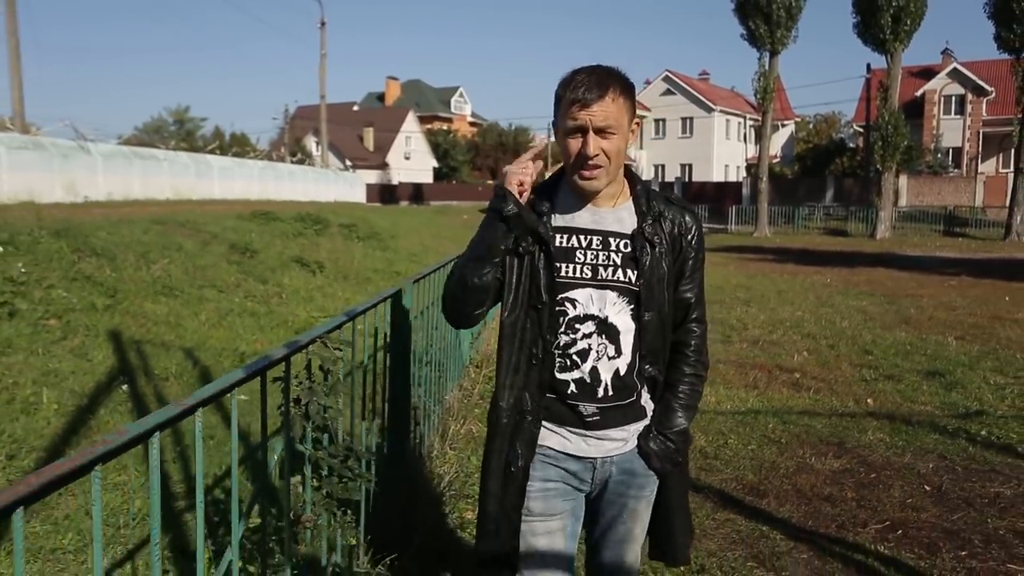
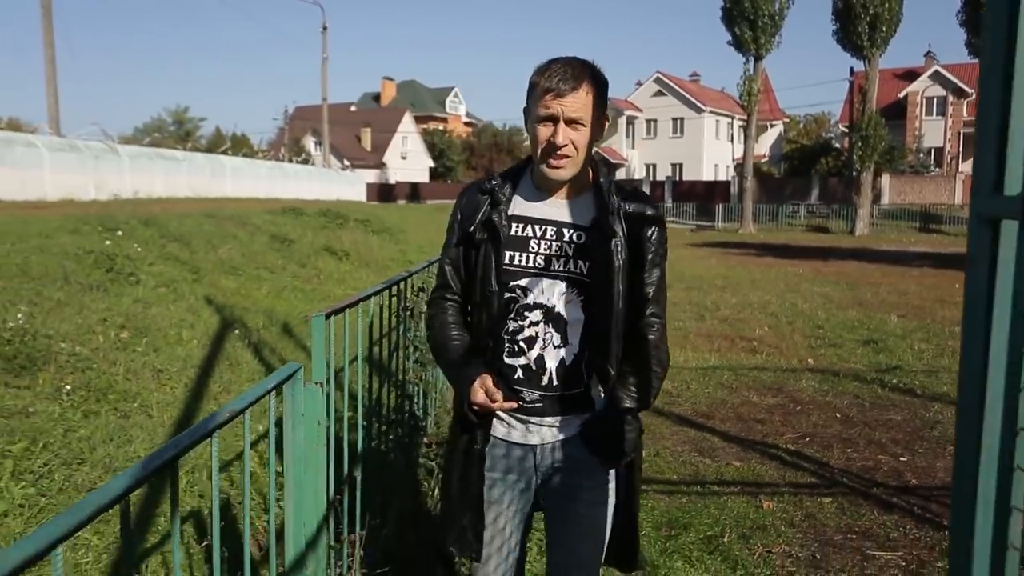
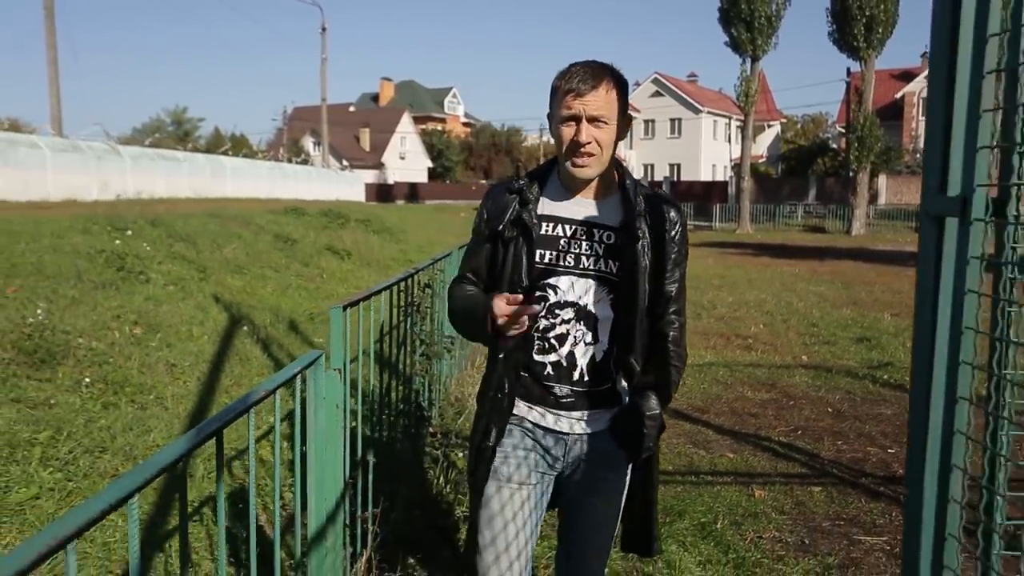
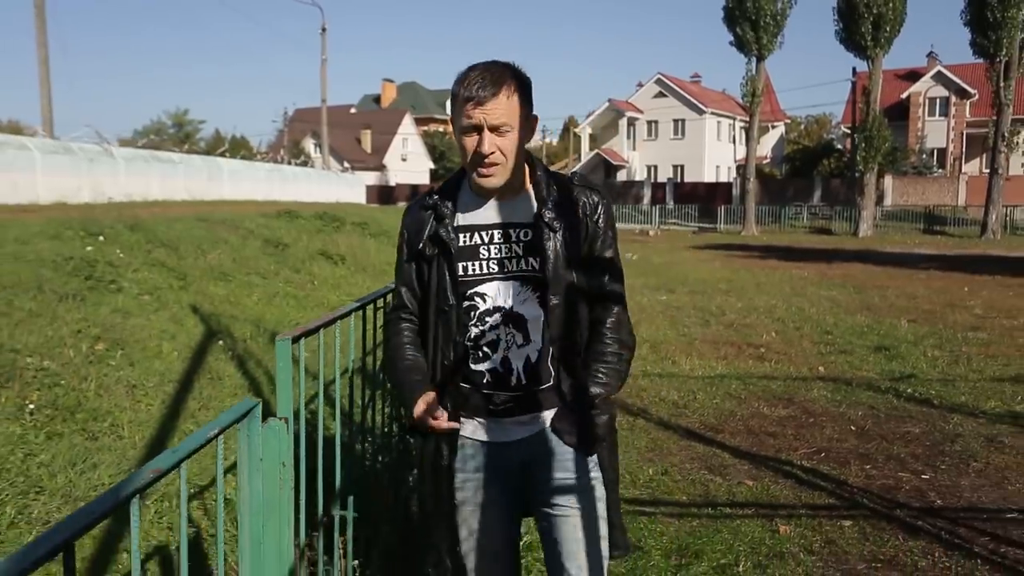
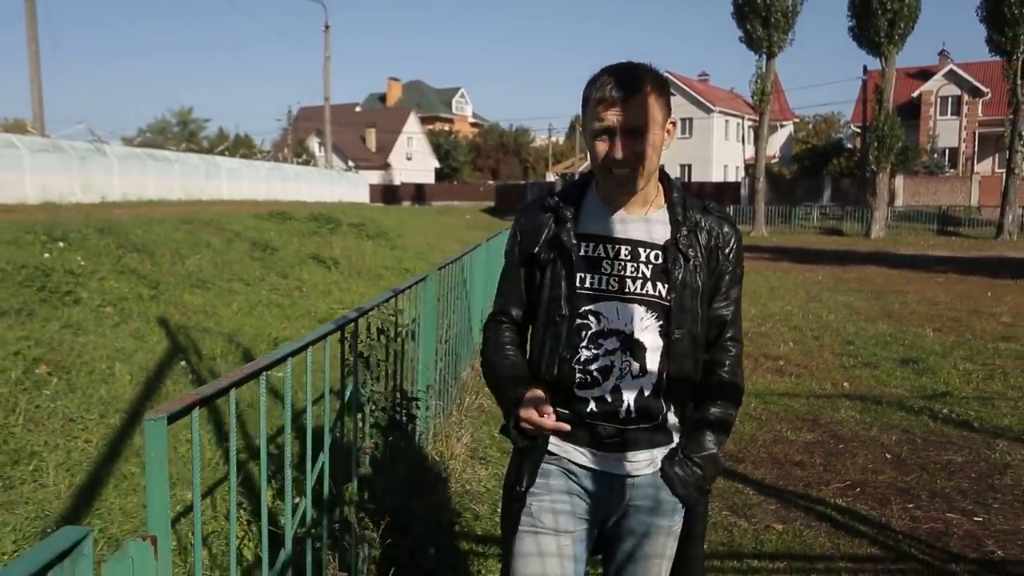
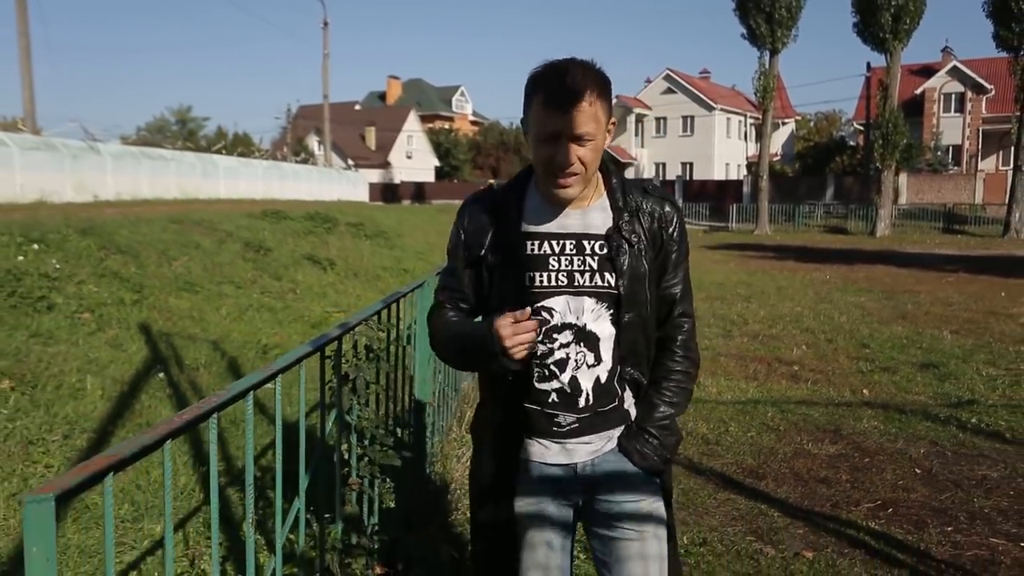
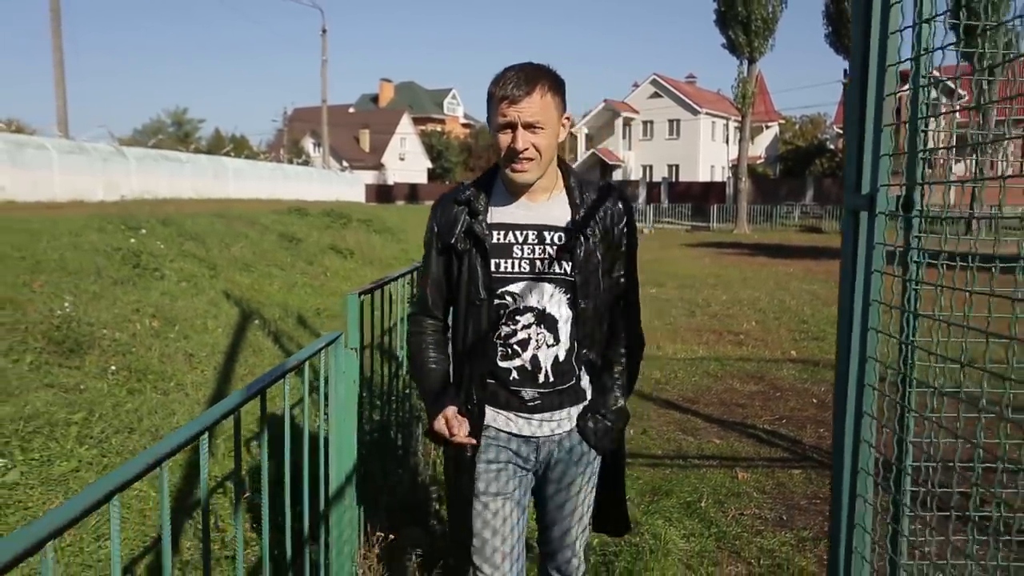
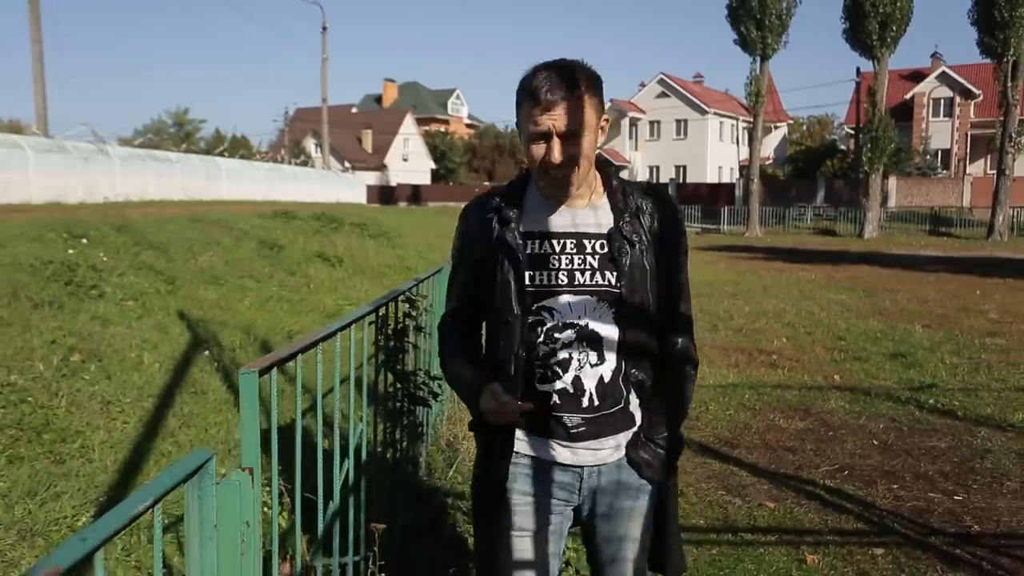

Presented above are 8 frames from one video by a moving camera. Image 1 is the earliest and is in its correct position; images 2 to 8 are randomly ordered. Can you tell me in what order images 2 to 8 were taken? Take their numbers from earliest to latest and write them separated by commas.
6, 5, 8, 4, 2, 3, 7
